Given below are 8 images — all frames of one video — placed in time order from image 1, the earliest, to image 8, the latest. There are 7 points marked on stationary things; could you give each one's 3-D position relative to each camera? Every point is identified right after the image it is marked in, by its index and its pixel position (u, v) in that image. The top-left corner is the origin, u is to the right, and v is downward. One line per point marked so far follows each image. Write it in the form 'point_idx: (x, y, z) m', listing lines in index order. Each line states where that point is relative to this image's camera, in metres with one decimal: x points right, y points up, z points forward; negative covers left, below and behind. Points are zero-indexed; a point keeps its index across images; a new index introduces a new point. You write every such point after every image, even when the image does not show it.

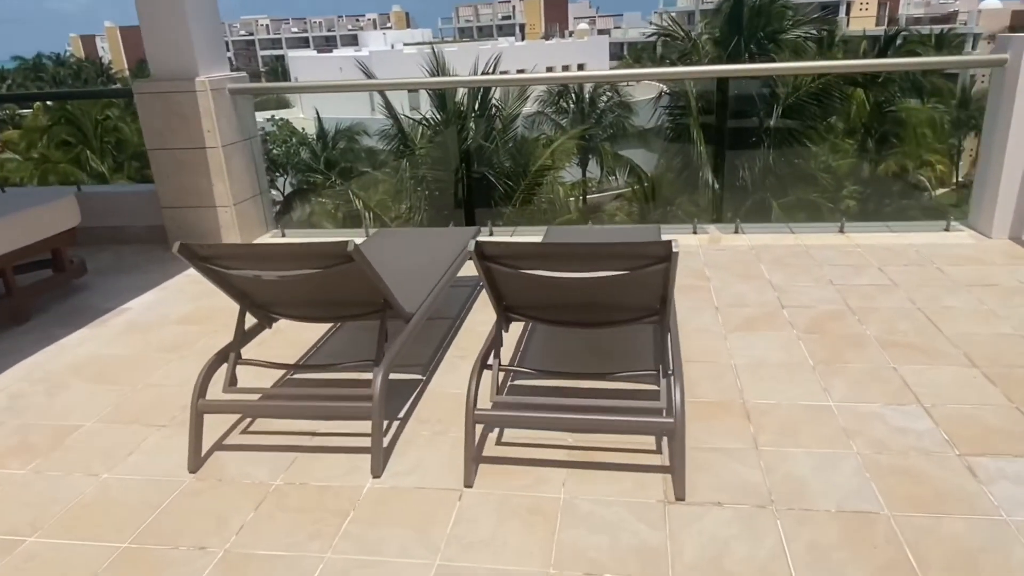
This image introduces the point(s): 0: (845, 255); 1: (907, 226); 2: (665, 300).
0: (+1.7, +0.2, +3.5) m
1: (+2.3, +0.3, +4.0) m
2: (+0.4, 0.0, +2.0) m
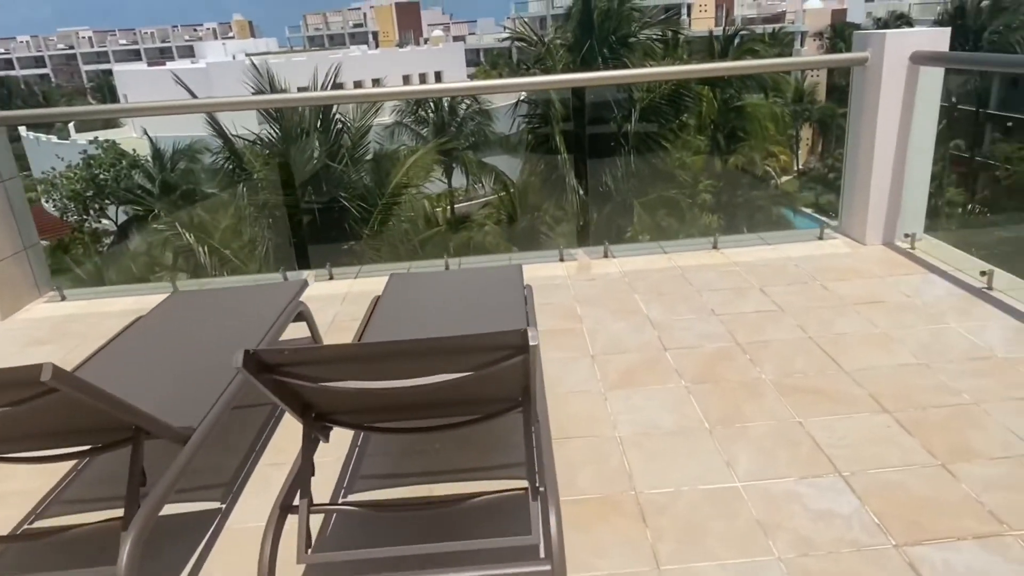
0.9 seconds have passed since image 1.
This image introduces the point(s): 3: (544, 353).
0: (+1.0, +0.1, +3.2) m
1: (+1.4, +0.3, +3.8) m
2: (0.0, -0.2, +1.5) m
3: (+0.1, -0.2, +2.6) m
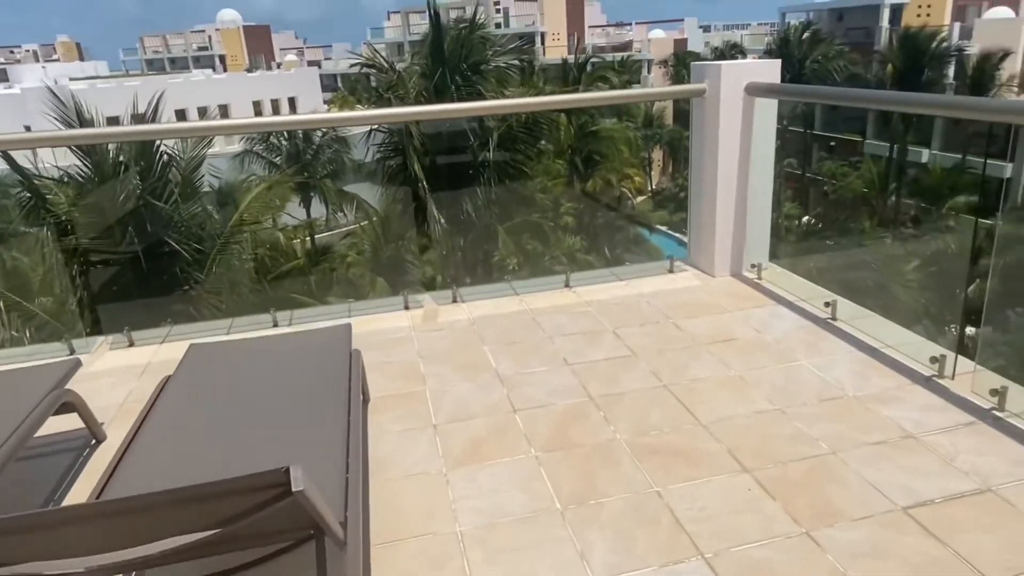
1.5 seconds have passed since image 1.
0: (+0.3, -0.1, +3.0) m
1: (+0.6, +0.1, +3.7) m
2: (-0.3, -0.4, +1.2) m
3: (-0.4, -0.4, +2.3) m
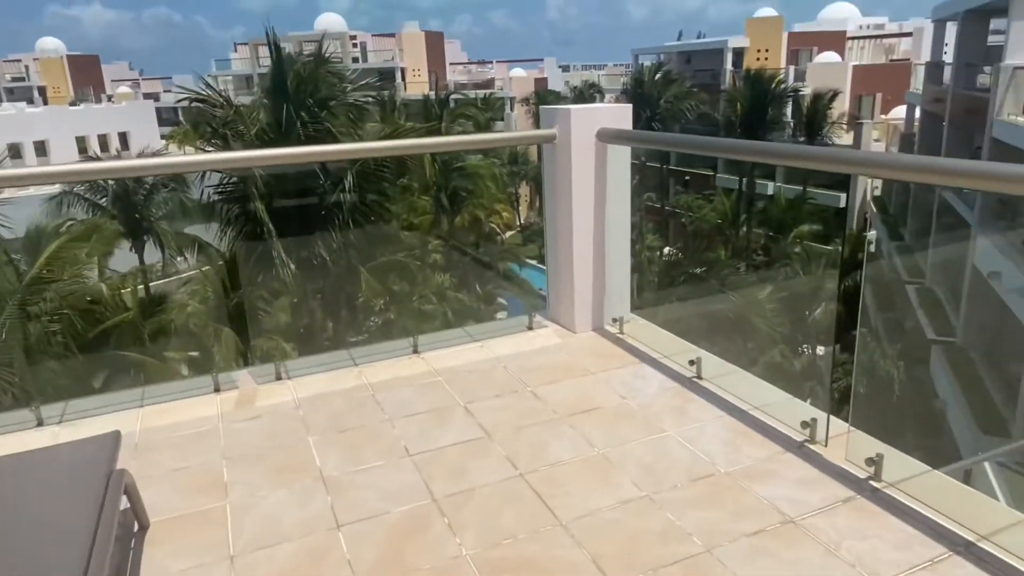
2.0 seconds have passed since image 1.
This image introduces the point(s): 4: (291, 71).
0: (-0.3, -0.4, +2.6) m
1: (-0.1, -0.2, +3.4) m
2: (-0.6, -0.6, +0.7) m
3: (-0.9, -0.7, +1.8) m
4: (-3.3, +3.1, +10.3) m
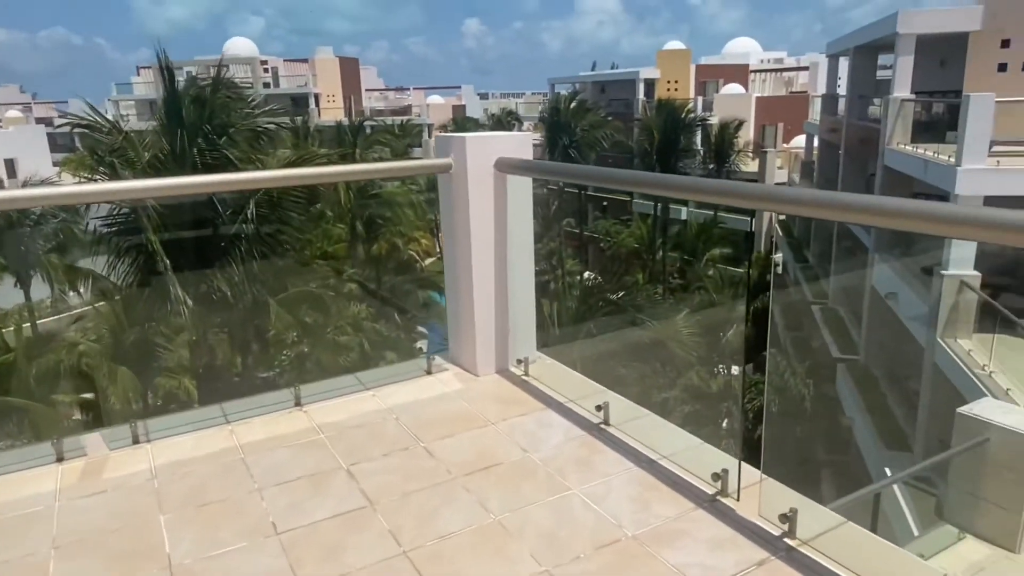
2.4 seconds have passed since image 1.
0: (-0.7, -0.5, +2.3) m
1: (-0.6, -0.4, +3.1) m
2: (-0.7, -0.7, +0.4) m
3: (-1.1, -0.8, +1.4) m
4: (-4.5, +2.6, +9.8) m
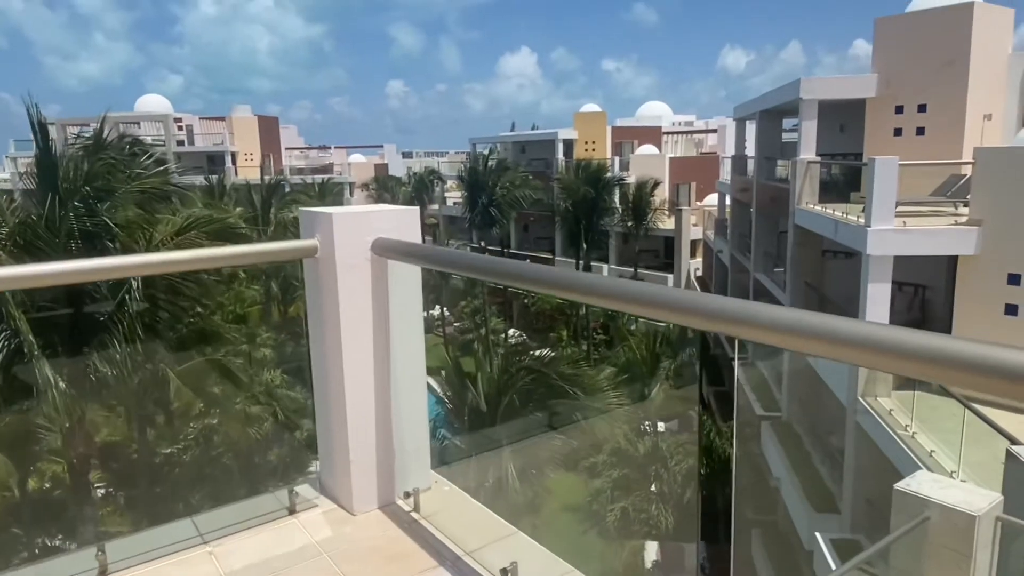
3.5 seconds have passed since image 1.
0: (-1.0, -0.9, +1.6) m
1: (-0.9, -0.8, +2.4) m
2: (-0.8, -0.8, -0.3) m
3: (-1.3, -1.1, +0.6) m
4: (-5.7, +1.6, +8.8) m
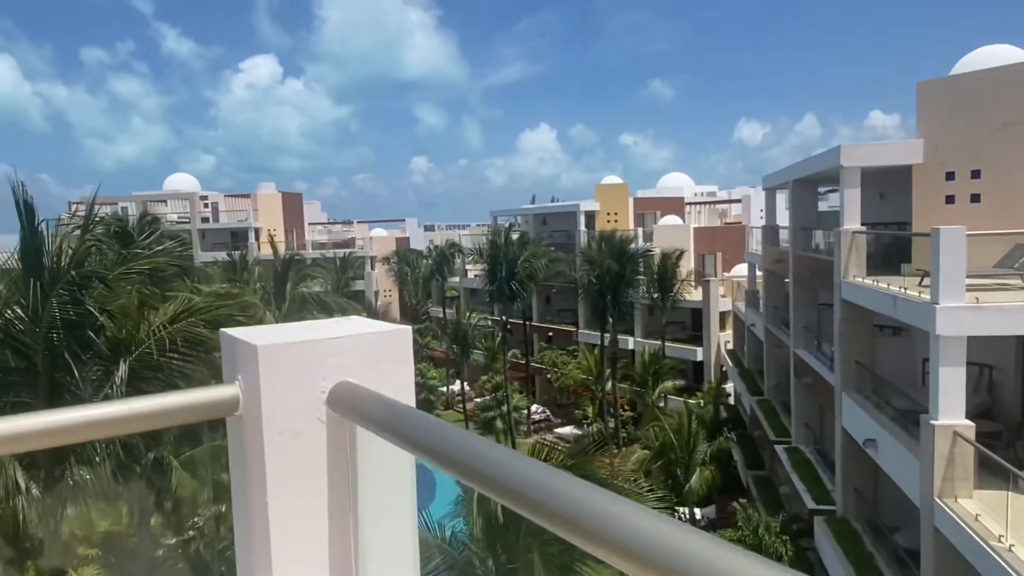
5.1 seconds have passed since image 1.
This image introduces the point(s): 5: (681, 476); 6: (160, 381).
0: (-0.9, -1.2, +0.6) m
1: (-0.8, -1.1, +1.4) m
2: (-0.8, -0.9, -1.3) m
3: (-1.3, -1.3, -0.4) m
4: (-5.4, +0.6, +8.2) m
5: (+4.3, -4.8, +18.0) m
6: (-4.1, -1.1, +8.2) m
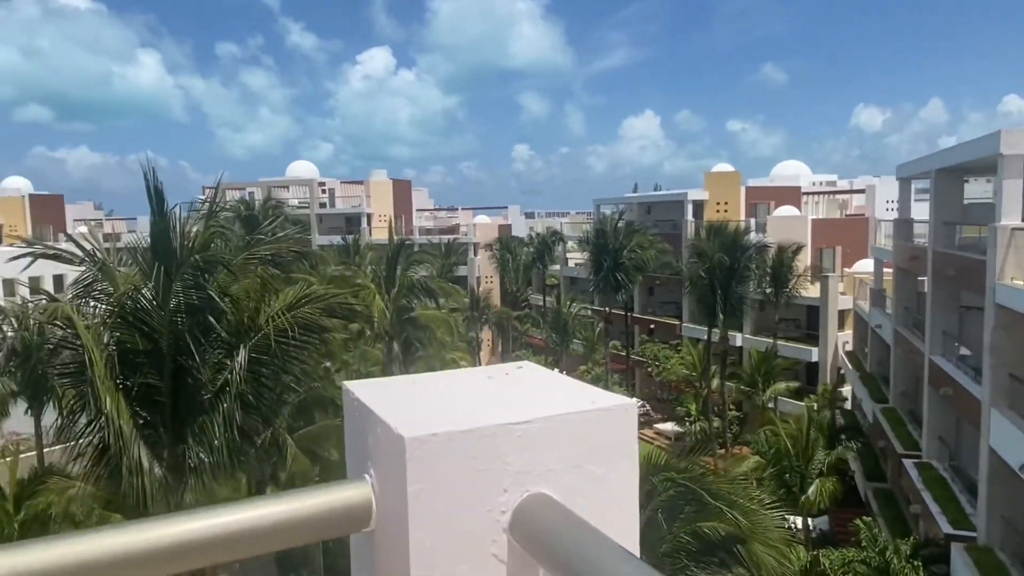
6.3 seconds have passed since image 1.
0: (-0.7, -1.2, +0.3) m
1: (-0.5, -1.2, +1.1) m
2: (-0.9, -1.0, -1.6) m
3: (-1.2, -1.3, -0.6) m
4: (-4.0, +0.8, +8.4) m
5: (+6.8, -4.8, +16.9) m
6: (-2.8, -0.9, +8.3) m
